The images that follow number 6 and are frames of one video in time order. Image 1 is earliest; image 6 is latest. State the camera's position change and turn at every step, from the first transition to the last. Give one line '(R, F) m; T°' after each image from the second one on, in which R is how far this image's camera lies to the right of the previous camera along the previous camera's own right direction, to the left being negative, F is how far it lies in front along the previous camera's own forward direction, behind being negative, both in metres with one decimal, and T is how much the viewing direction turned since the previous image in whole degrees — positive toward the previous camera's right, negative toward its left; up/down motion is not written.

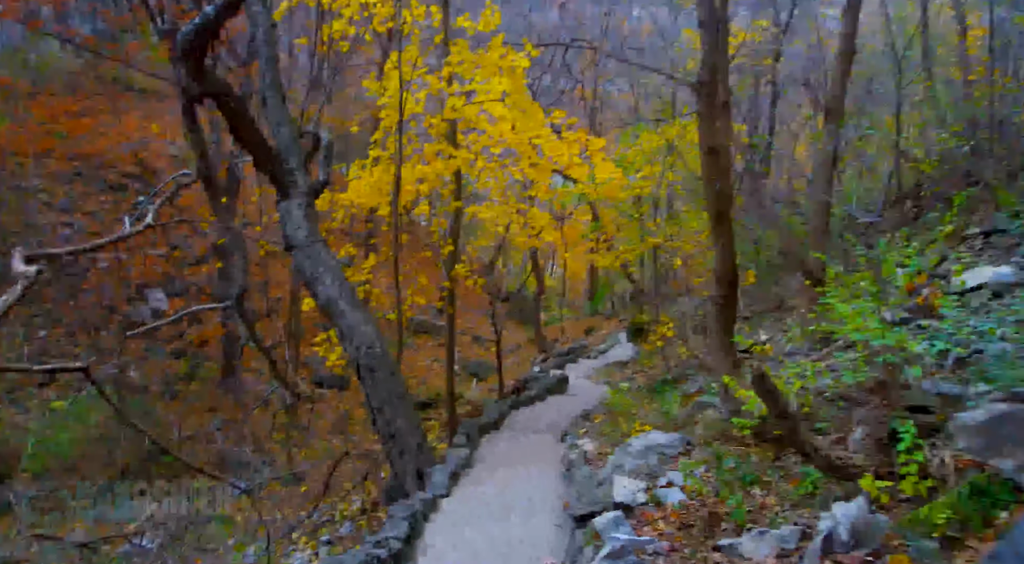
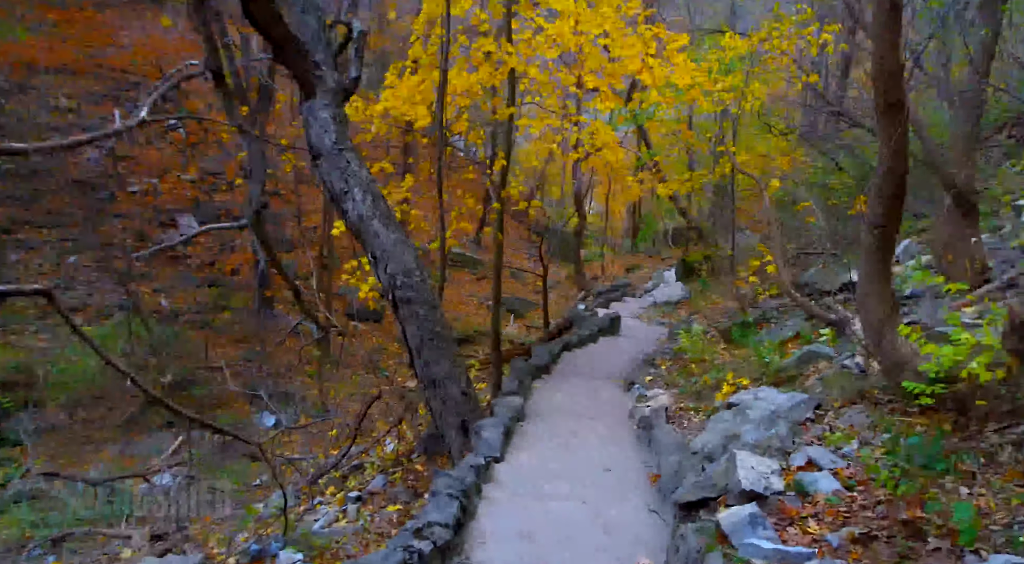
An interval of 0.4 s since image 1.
(-0.3, +1.1) m; -3°
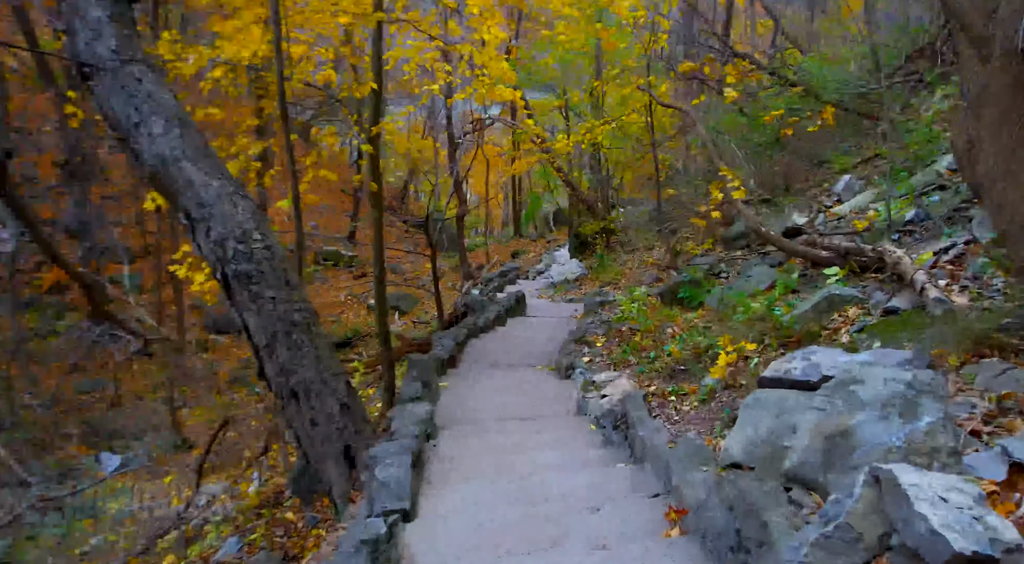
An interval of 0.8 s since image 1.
(-0.1, +1.8) m; +11°
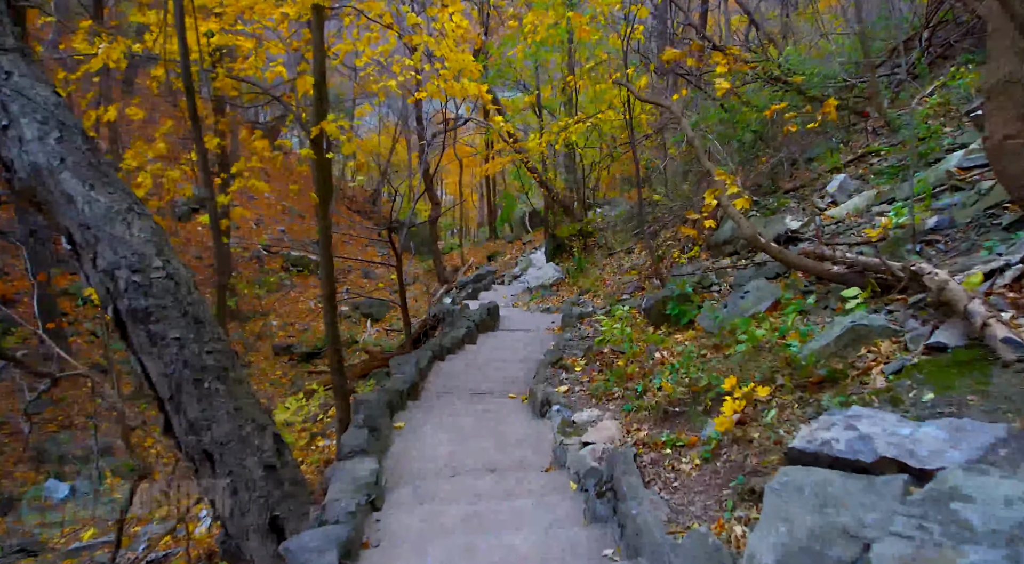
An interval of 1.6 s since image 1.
(+0.1, +0.7) m; +2°
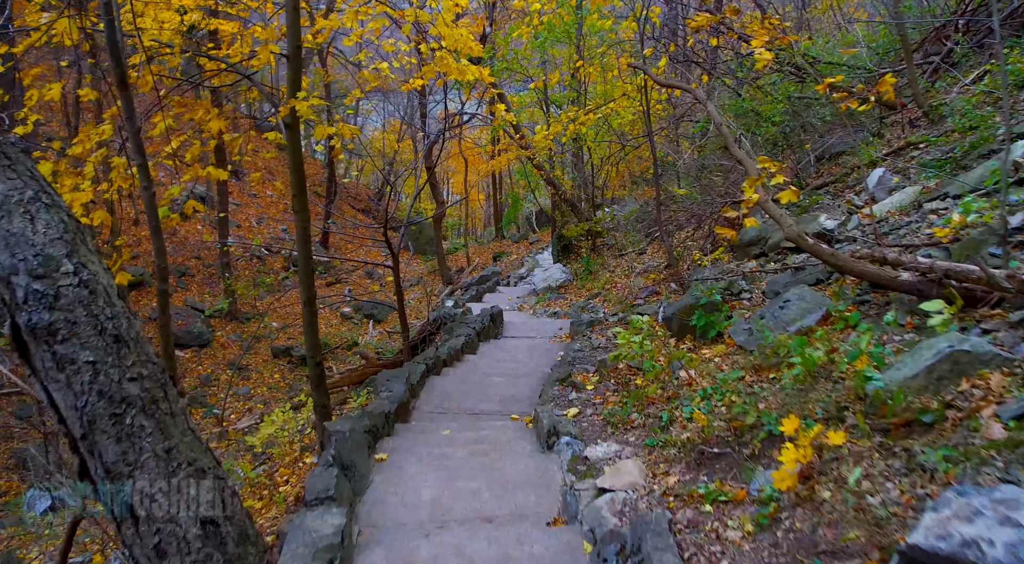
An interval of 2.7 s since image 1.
(0.0, +0.7) m; -1°
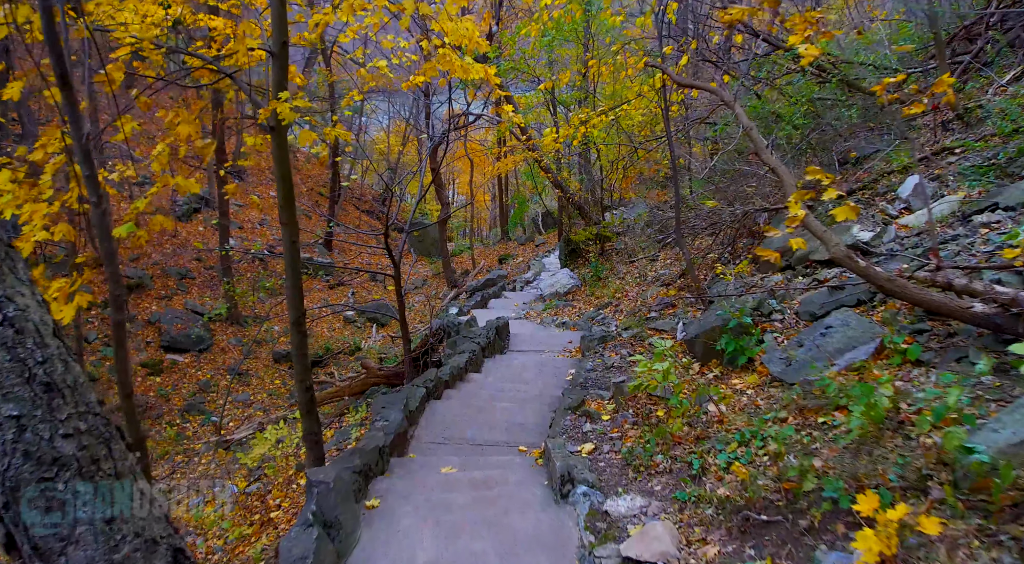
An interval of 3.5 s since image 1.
(0.0, +0.4) m; 0°
